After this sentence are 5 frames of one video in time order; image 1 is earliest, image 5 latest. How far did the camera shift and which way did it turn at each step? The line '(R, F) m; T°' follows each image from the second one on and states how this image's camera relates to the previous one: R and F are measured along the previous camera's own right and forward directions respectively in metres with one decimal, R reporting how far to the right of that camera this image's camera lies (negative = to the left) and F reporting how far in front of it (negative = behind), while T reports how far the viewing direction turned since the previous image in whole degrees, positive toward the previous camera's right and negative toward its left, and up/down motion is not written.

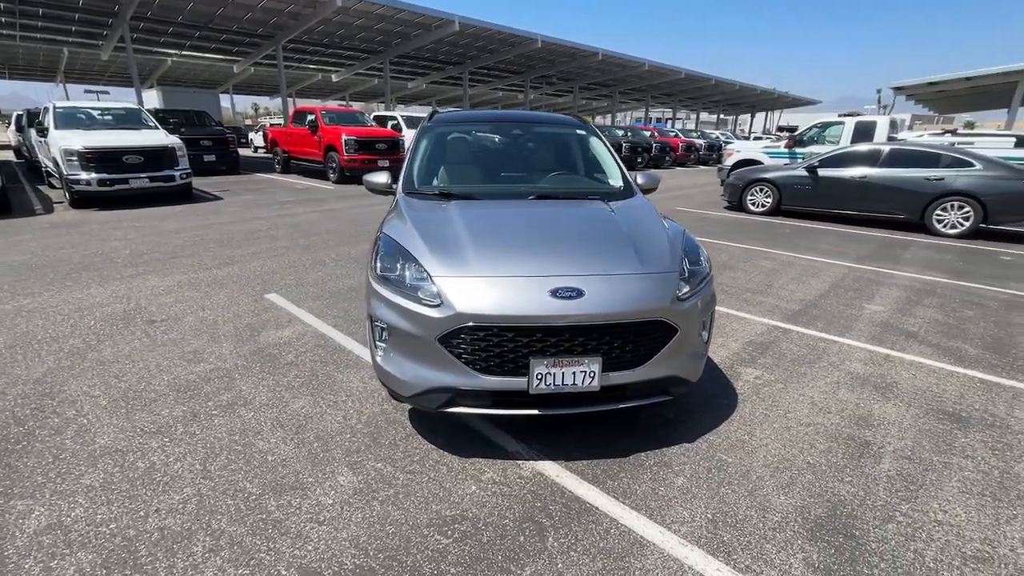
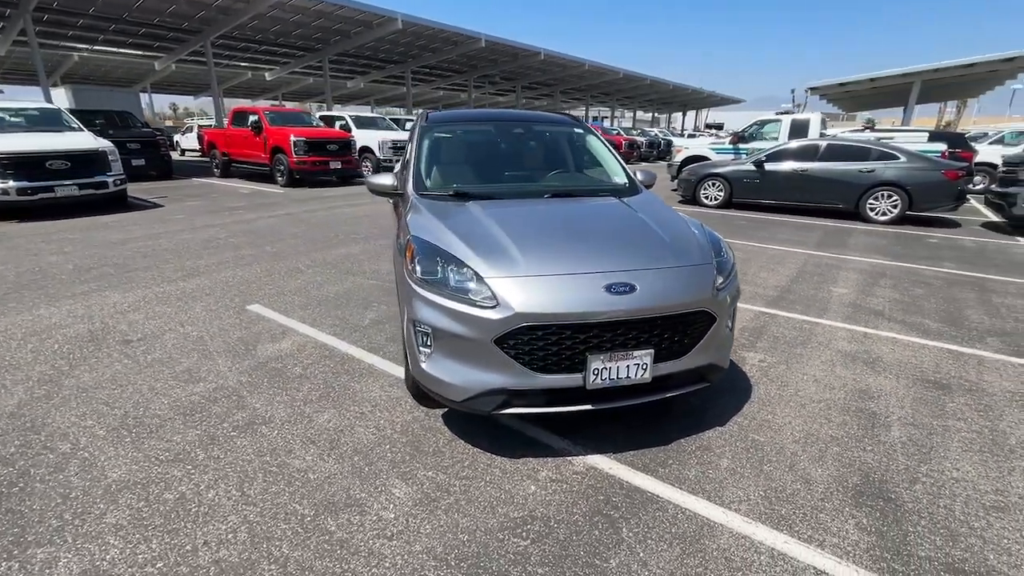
(-0.5, 0.0) m; +6°
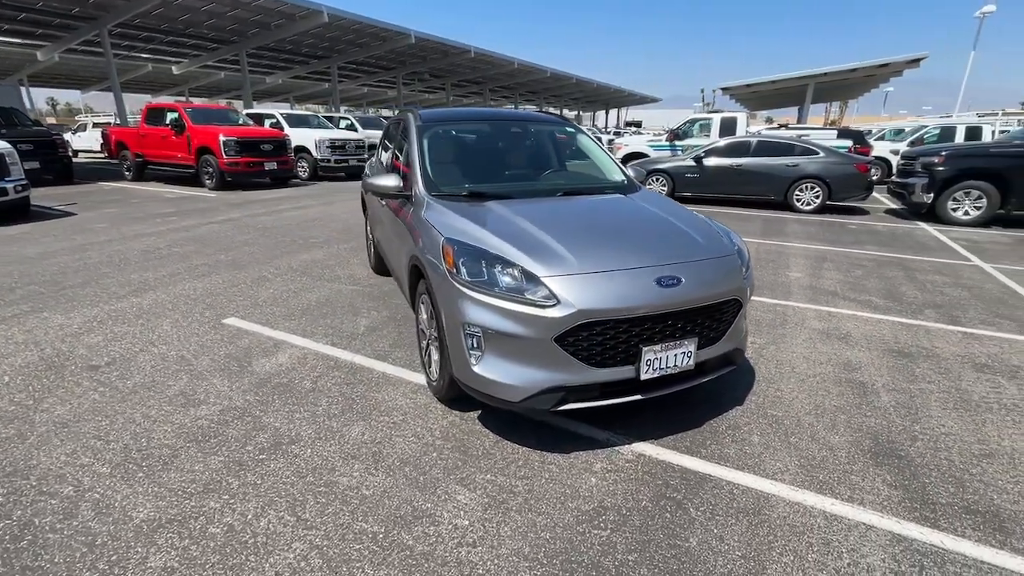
(-0.6, 0.0) m; +8°
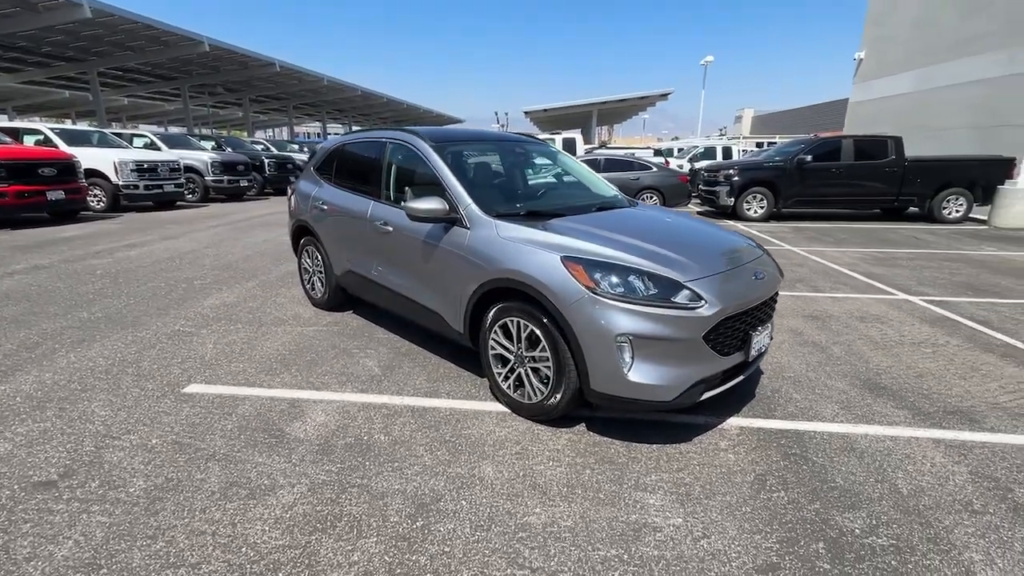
(-1.7, +0.3) m; +22°
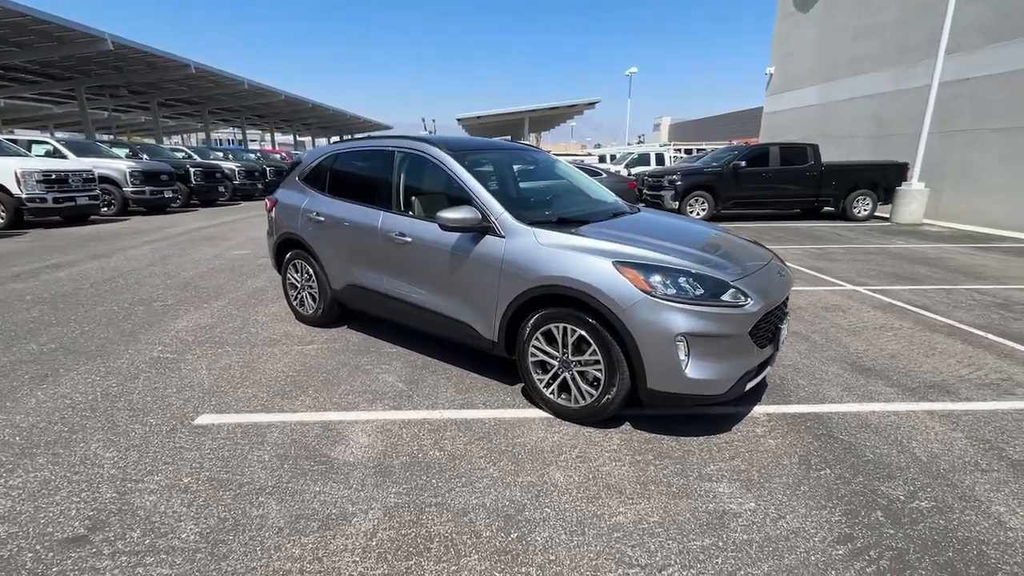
(-0.7, 0.0) m; +8°
